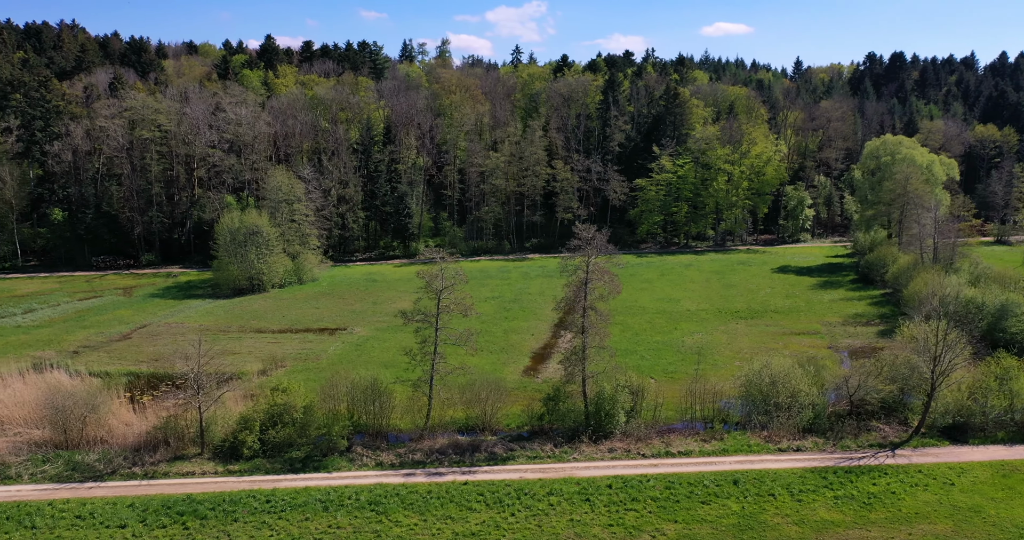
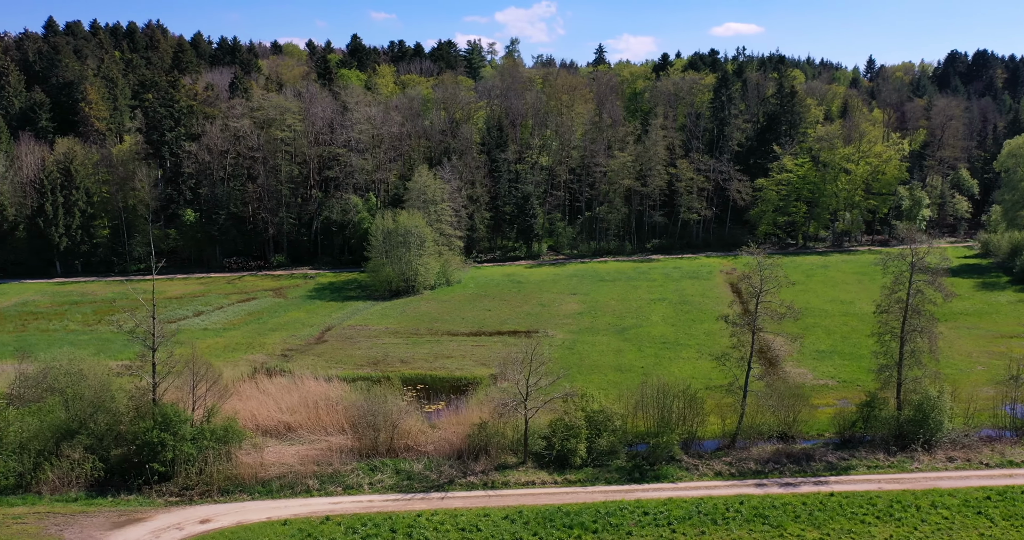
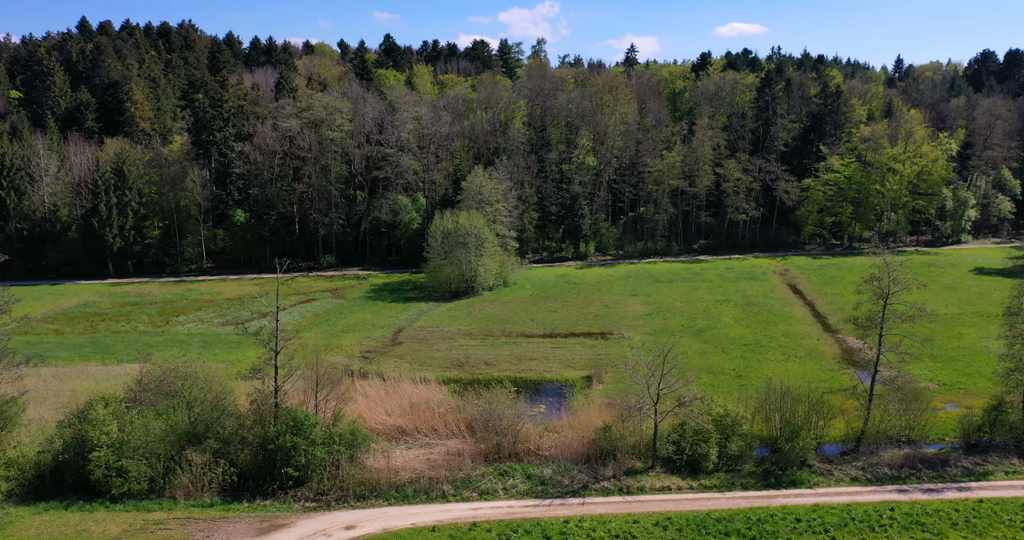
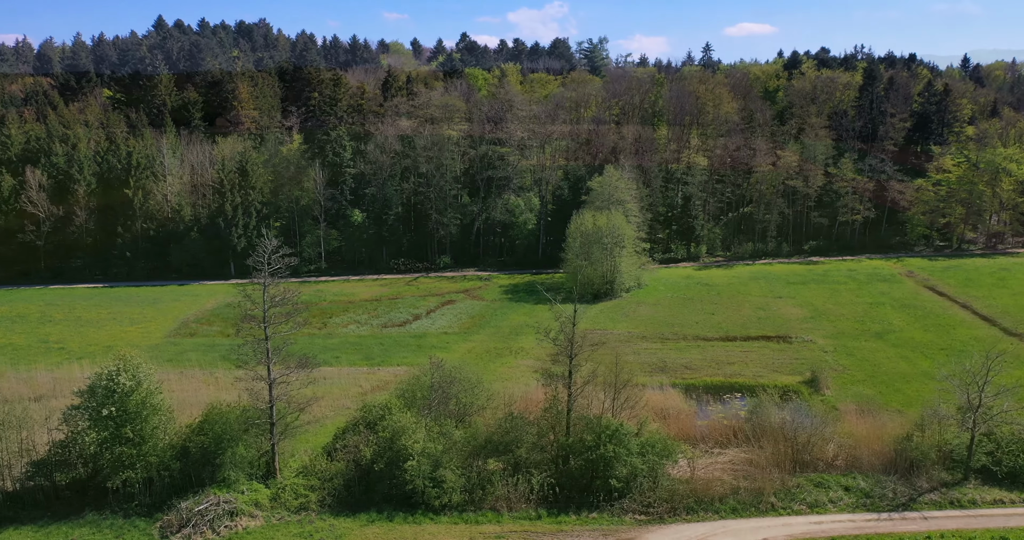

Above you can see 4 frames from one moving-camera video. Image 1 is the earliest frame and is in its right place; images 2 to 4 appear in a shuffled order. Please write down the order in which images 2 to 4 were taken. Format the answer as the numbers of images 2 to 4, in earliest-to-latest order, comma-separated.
2, 3, 4
